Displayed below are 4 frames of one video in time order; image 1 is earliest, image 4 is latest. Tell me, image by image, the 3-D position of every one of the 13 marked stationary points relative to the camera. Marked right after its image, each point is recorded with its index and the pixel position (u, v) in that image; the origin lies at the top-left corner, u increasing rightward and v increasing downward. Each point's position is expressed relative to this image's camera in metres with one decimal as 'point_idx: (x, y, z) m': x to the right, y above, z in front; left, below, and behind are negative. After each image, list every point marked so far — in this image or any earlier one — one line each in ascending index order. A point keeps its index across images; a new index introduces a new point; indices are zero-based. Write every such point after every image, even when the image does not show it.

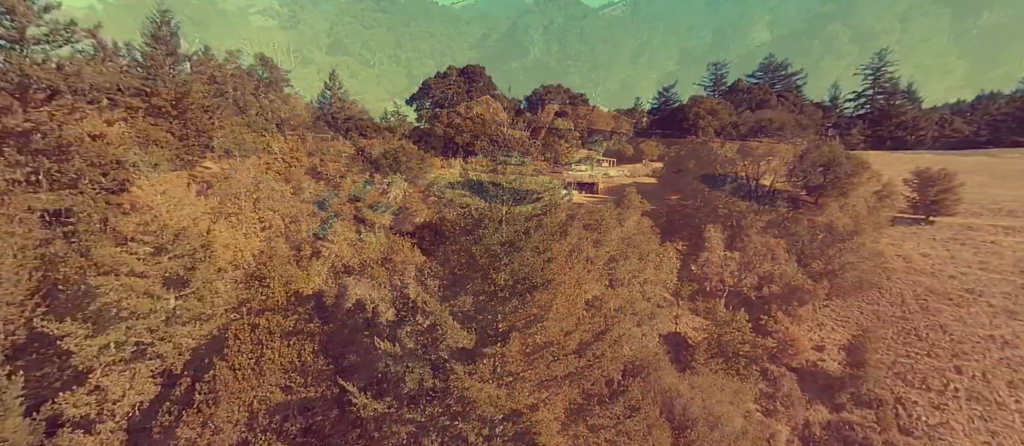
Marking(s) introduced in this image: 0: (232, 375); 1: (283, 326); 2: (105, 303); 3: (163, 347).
0: (-8.5, -4.6, +12.8) m
1: (-8.2, -3.6, +14.5) m
2: (-13.7, -2.7, +14.1) m
3: (-12.5, -4.5, +15.0) m
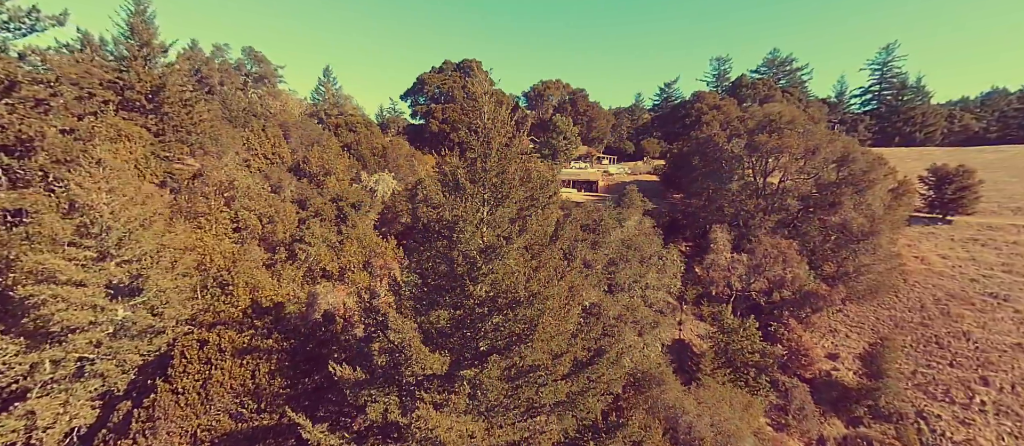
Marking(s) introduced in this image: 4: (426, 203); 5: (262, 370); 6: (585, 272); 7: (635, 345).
0: (-9.0, -4.7, +11.2) m
1: (-8.6, -3.7, +12.9) m
2: (-14.1, -2.7, +12.5) m
3: (-13.0, -4.5, +13.4) m
4: (-2.4, +0.5, +11.7) m
5: (-7.1, -4.2, +11.9) m
6: (+3.3, -2.2, +18.9) m
7: (+5.4, -5.3, +18.3) m
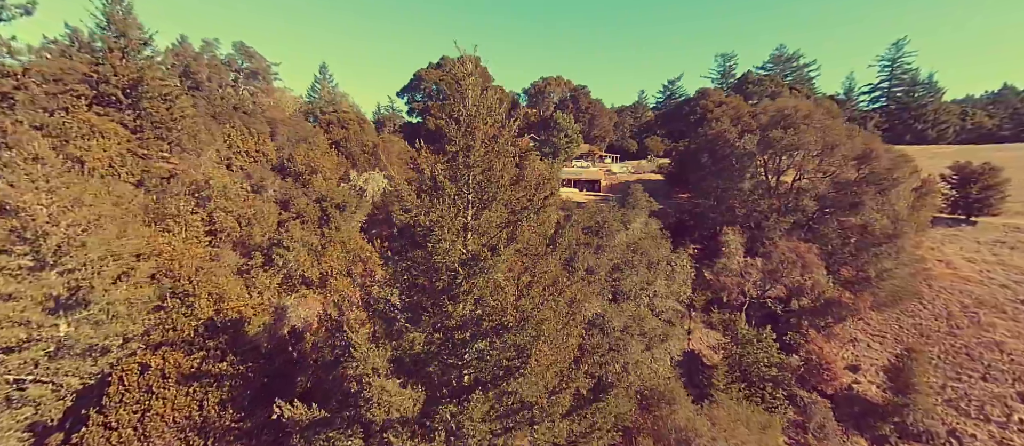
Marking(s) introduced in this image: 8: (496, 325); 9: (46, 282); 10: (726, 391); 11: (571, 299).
0: (-9.2, -4.8, +9.5) m
1: (-8.8, -3.8, +11.2) m
2: (-14.3, -2.9, +10.9) m
3: (-13.2, -4.7, +11.8) m
4: (-2.6, +0.4, +10.0) m
5: (-7.3, -4.3, +10.2) m
6: (+3.1, -2.3, +17.2) m
7: (+5.2, -5.5, +16.6) m
8: (-0.3, -2.2, +9.2) m
9: (-13.2, -1.7, +11.9) m
10: (+10.0, -7.9, +19.6) m
11: (+1.6, -2.0, +11.3) m
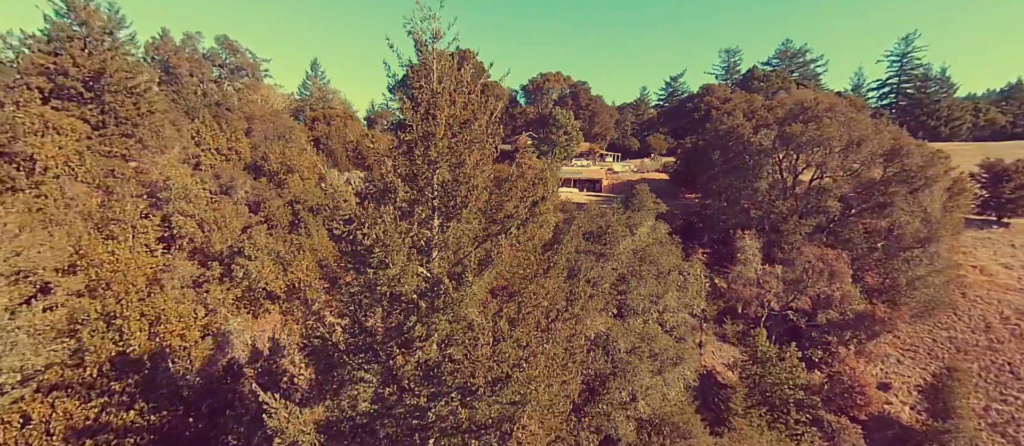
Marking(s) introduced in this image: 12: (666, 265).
0: (-9.5, -5.1, +7.3) m
1: (-9.2, -4.1, +9.0) m
2: (-14.7, -3.1, +8.7) m
3: (-13.5, -4.9, +9.5) m
4: (-3.0, +0.2, +7.8) m
5: (-7.6, -4.5, +8.0) m
6: (+2.8, -2.6, +15.0) m
7: (+4.9, -5.7, +14.4) m
8: (-0.6, -2.5, +7.0) m
9: (-13.5, -1.9, +9.6) m
10: (+9.7, -8.1, +17.3) m
11: (+1.3, -2.3, +9.1) m
12: (+6.7, -1.8, +18.1) m
